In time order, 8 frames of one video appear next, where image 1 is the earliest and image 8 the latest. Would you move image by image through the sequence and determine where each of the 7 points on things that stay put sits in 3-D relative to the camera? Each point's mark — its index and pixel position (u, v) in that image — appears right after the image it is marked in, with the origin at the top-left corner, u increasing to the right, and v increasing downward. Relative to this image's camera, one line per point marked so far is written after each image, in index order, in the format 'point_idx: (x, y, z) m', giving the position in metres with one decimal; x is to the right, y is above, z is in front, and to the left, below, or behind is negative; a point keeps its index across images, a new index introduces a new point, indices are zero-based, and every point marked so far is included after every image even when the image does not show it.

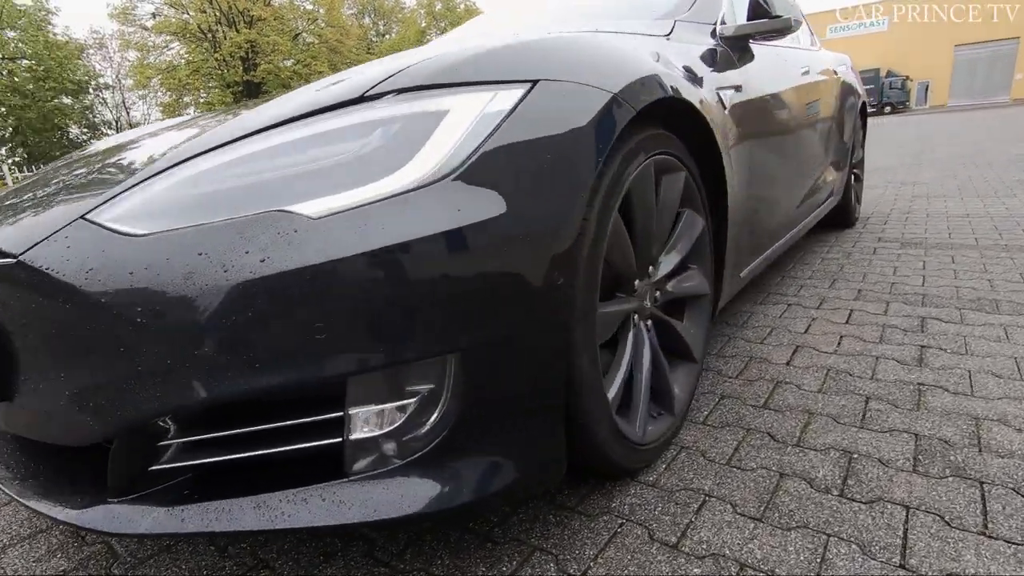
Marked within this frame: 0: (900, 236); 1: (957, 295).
0: (+2.9, +0.4, +4.0) m
1: (+2.2, 0.0, +2.7) m
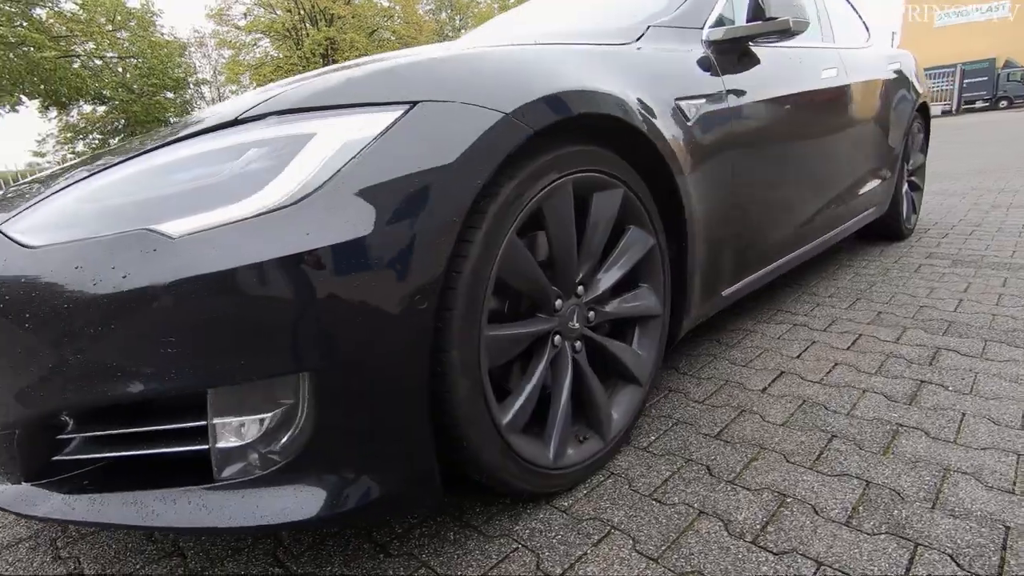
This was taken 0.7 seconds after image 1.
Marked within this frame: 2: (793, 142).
0: (+2.9, +0.2, +3.6) m
1: (+2.1, -0.2, +2.4) m
2: (+1.2, +0.6, +2.4) m
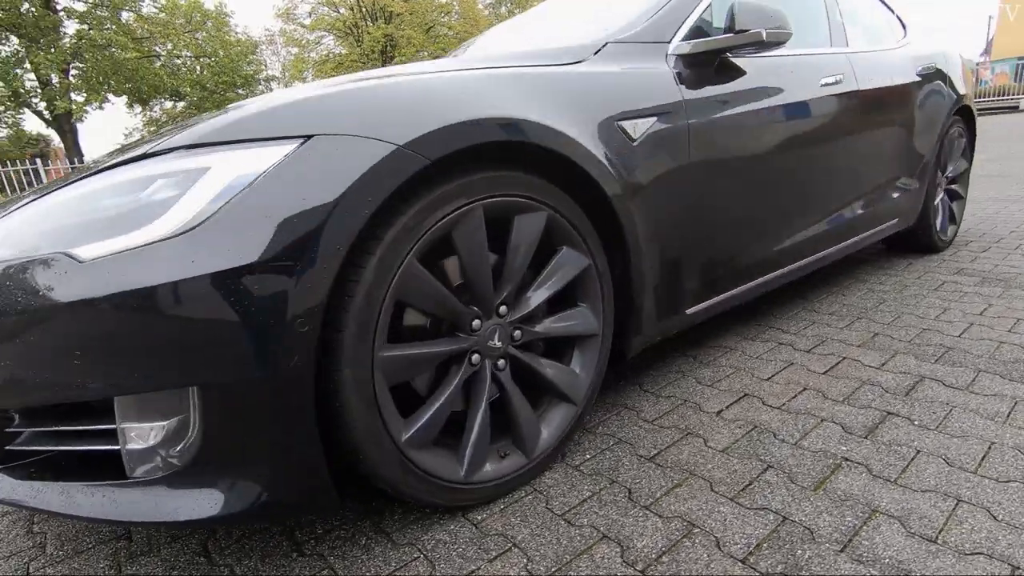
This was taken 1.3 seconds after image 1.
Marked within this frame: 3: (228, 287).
0: (+2.9, +0.1, +3.3) m
1: (+2.0, -0.3, +2.2) m
2: (+1.1, +0.6, +2.3) m
3: (-0.6, 0.0, +1.1) m
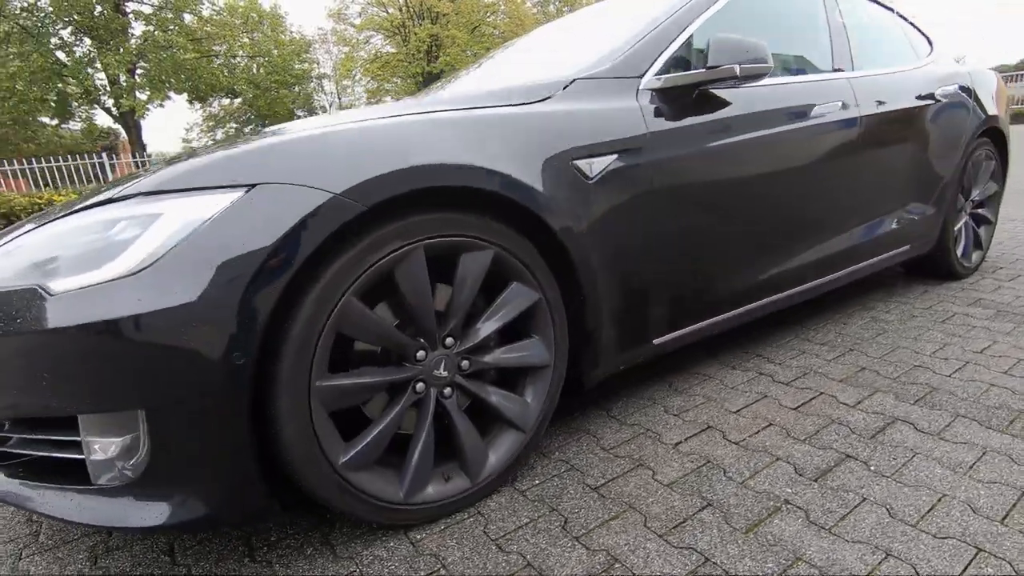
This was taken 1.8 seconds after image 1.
0: (+2.9, -0.1, +3.2) m
1: (+1.9, -0.4, +2.2) m
2: (+1.0, +0.4, +2.3) m
3: (-0.8, -0.1, +1.2) m
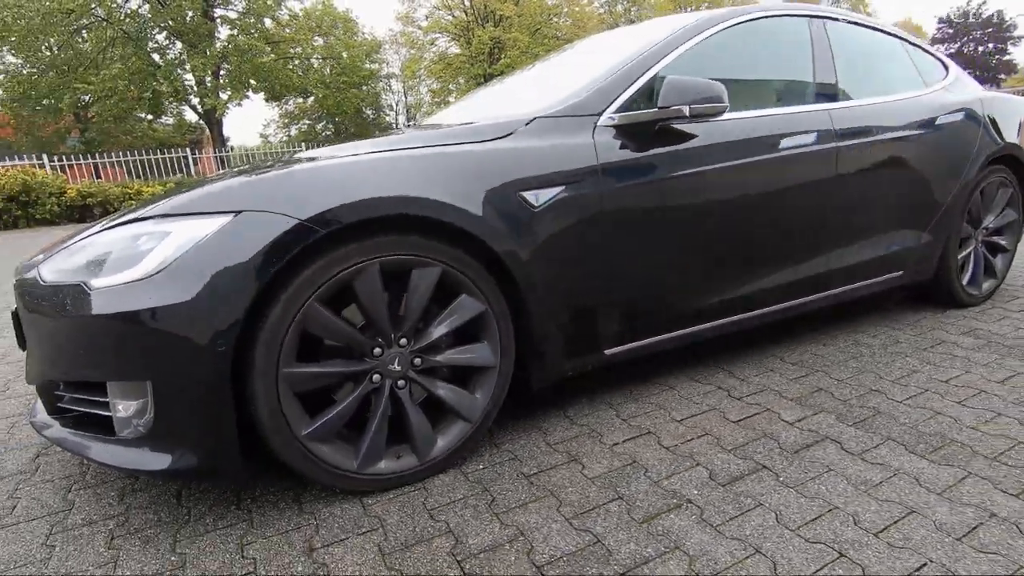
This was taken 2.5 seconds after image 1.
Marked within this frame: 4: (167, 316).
0: (+2.9, -0.3, +3.2) m
1: (+1.7, -0.6, +2.2) m
2: (+0.9, +0.3, +2.5) m
3: (-1.0, -0.1, +1.6) m
4: (-1.0, -0.1, +1.6) m
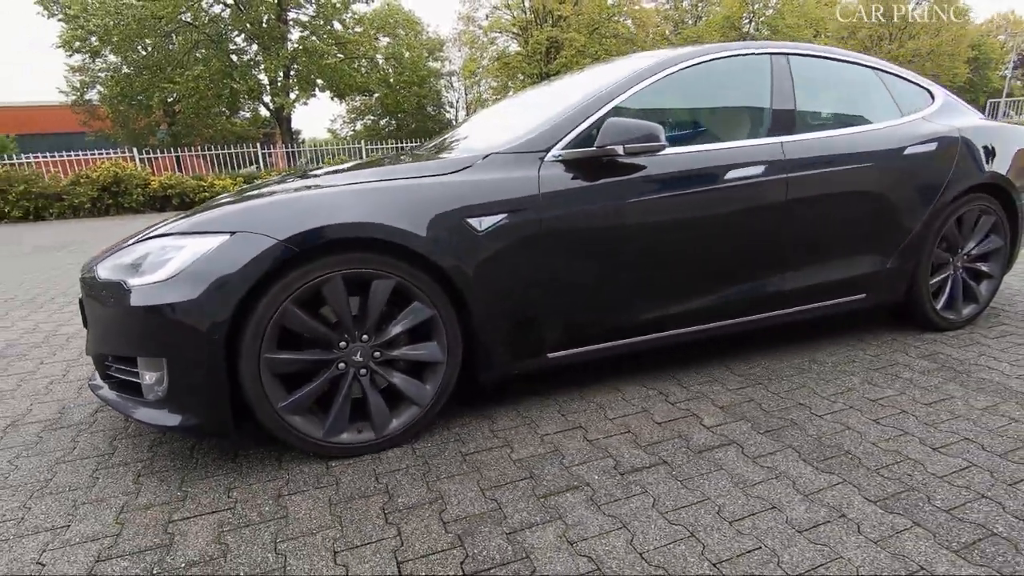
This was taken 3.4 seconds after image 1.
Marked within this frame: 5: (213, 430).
0: (+2.7, -0.4, +3.3) m
1: (+1.4, -0.7, +2.5) m
2: (+0.7, +0.3, +2.8) m
3: (-1.3, -0.1, +2.1) m
4: (-1.3, -0.1, +2.1) m
5: (-1.2, -0.6, +2.2) m
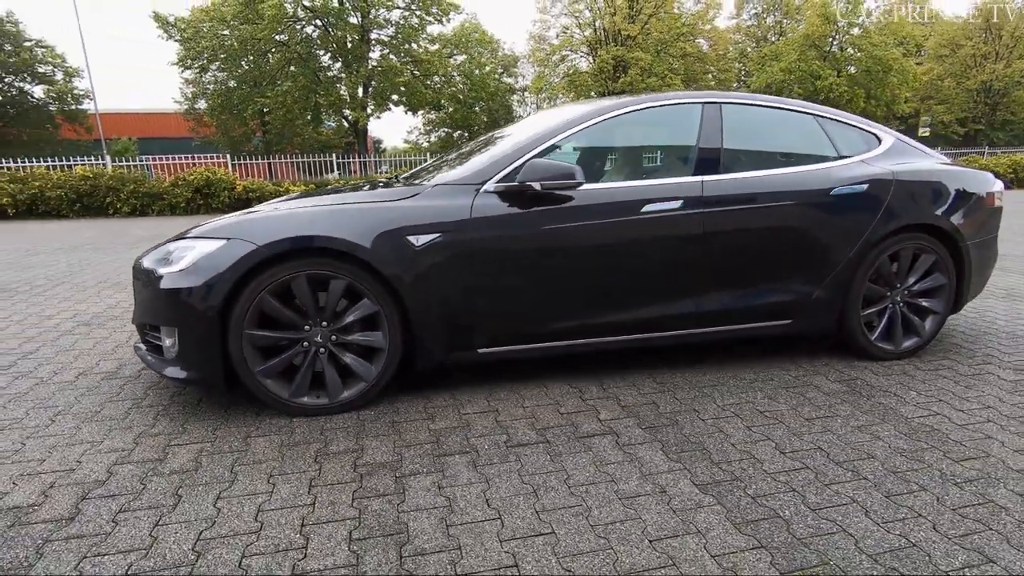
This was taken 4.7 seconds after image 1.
0: (+2.4, -0.6, +3.5) m
1: (+1.0, -0.8, +2.9) m
2: (+0.4, +0.2, +3.3) m
3: (-1.7, 0.0, +2.9) m
4: (-1.7, 0.0, +2.9) m
5: (-1.7, -0.5, +3.0) m
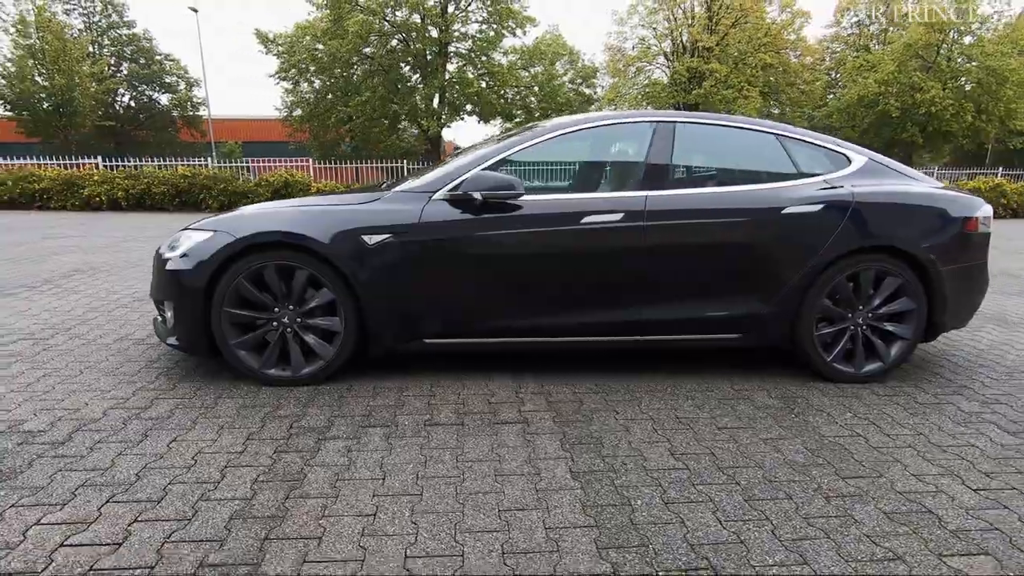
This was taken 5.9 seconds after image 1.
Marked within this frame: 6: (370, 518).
0: (+2.0, -0.8, +3.5) m
1: (+0.5, -0.8, +3.1) m
2: (0.0, +0.2, +3.6) m
3: (-2.1, +0.1, +3.5) m
4: (-2.1, +0.1, +3.5) m
5: (-2.1, -0.4, +3.6) m
6: (-0.6, -1.0, +2.3) m
